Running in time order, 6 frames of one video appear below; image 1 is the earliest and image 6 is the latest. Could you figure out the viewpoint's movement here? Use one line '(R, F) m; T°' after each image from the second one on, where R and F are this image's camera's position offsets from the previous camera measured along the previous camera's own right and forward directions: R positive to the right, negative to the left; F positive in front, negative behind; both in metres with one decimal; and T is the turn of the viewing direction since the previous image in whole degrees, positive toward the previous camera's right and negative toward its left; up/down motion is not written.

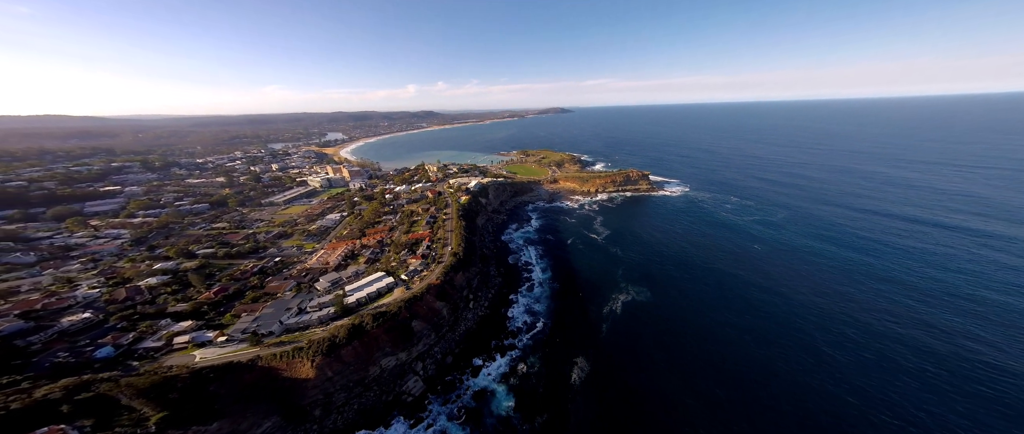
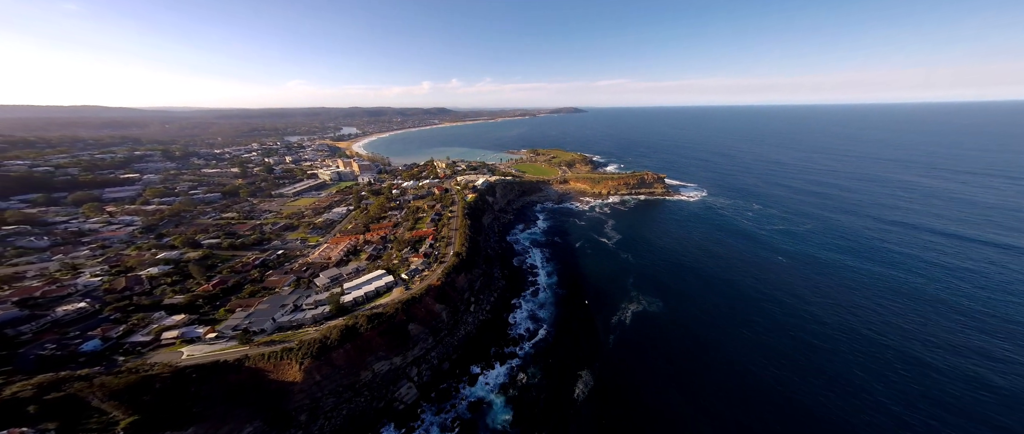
(+0.4, +1.7) m; -2°
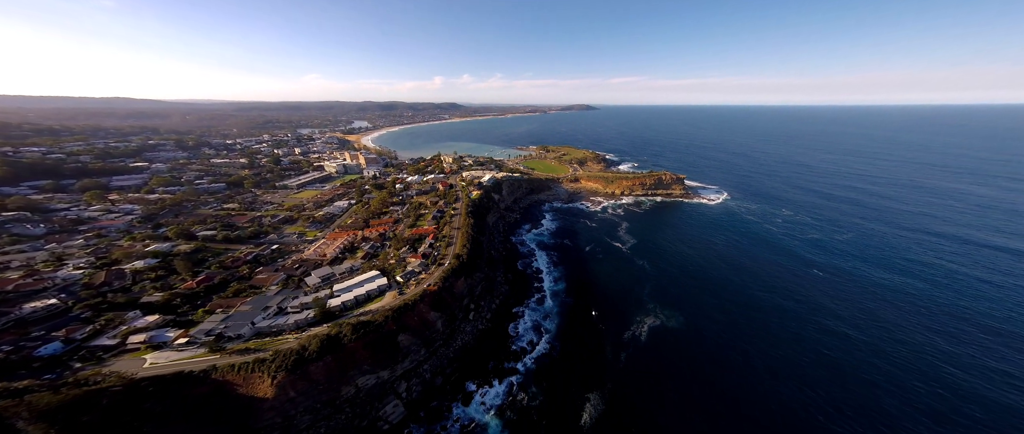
(+0.4, +3.0) m; -2°
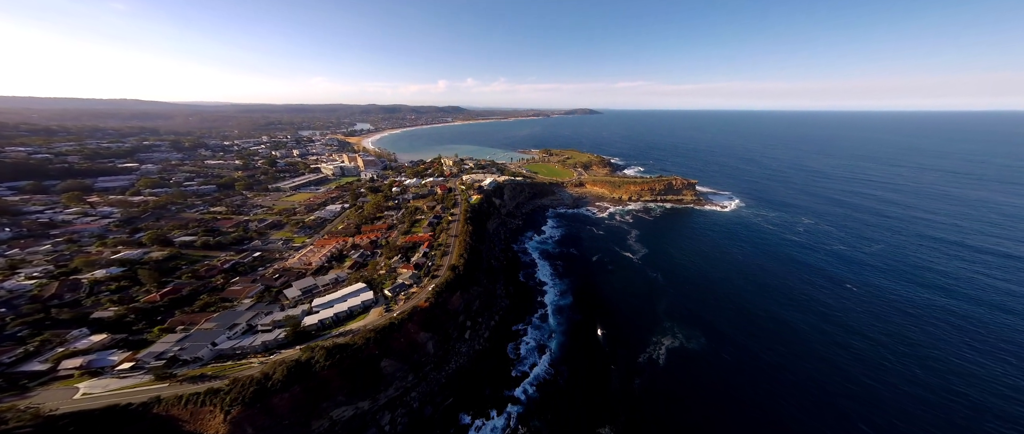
(+0.1, +3.0) m; 0°
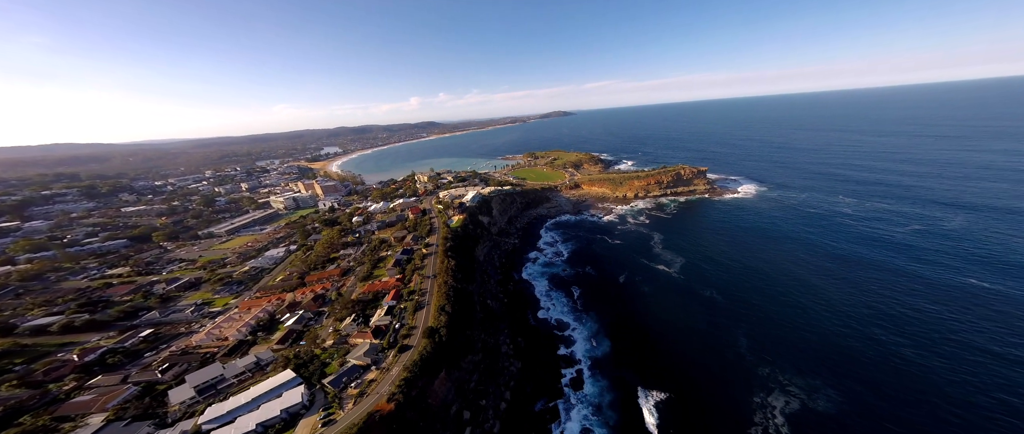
(-0.8, +9.3) m; +3°
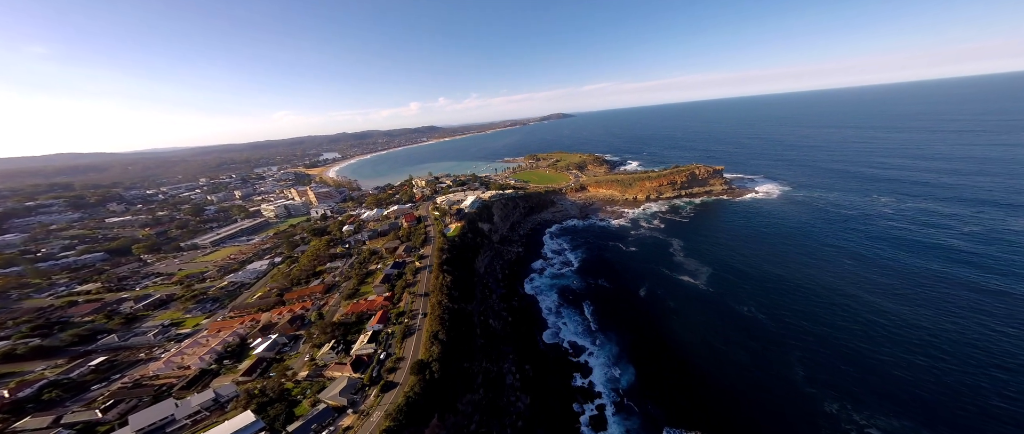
(-0.2, +3.4) m; 0°
